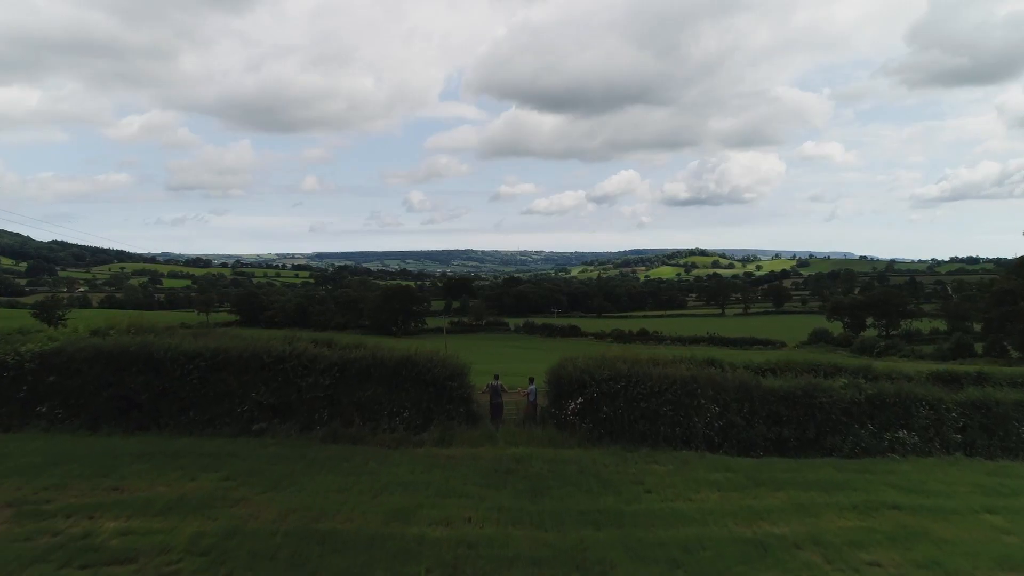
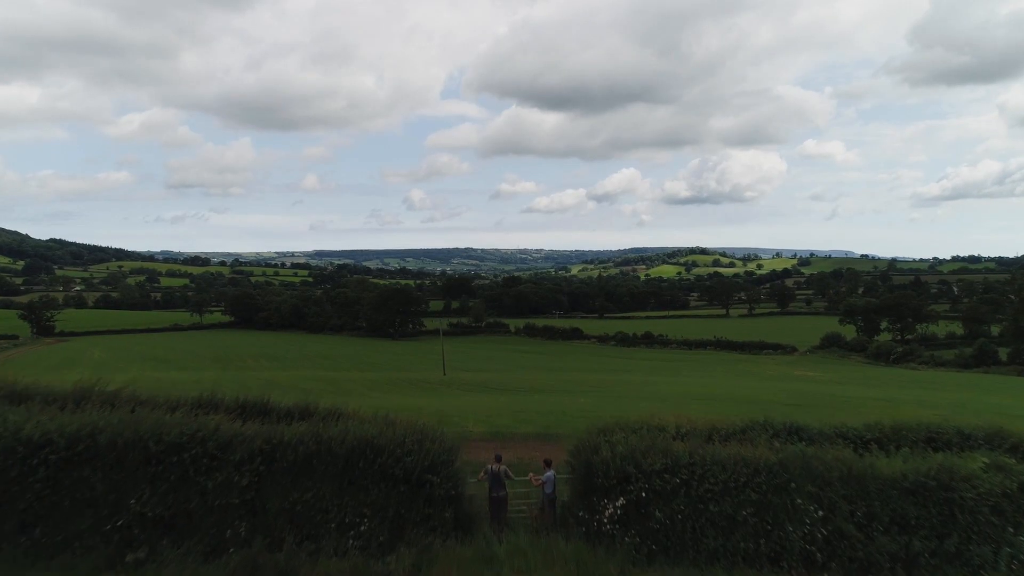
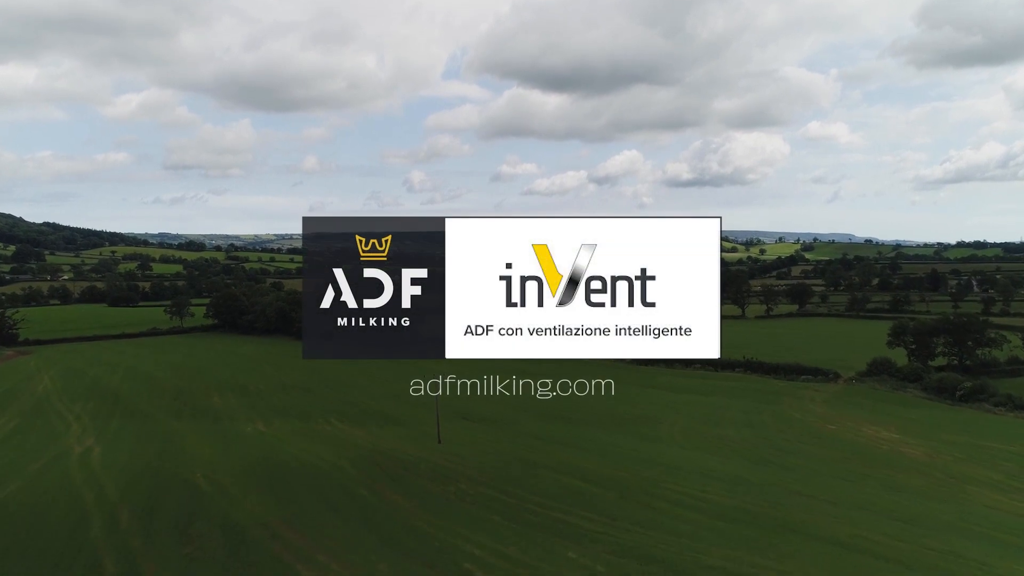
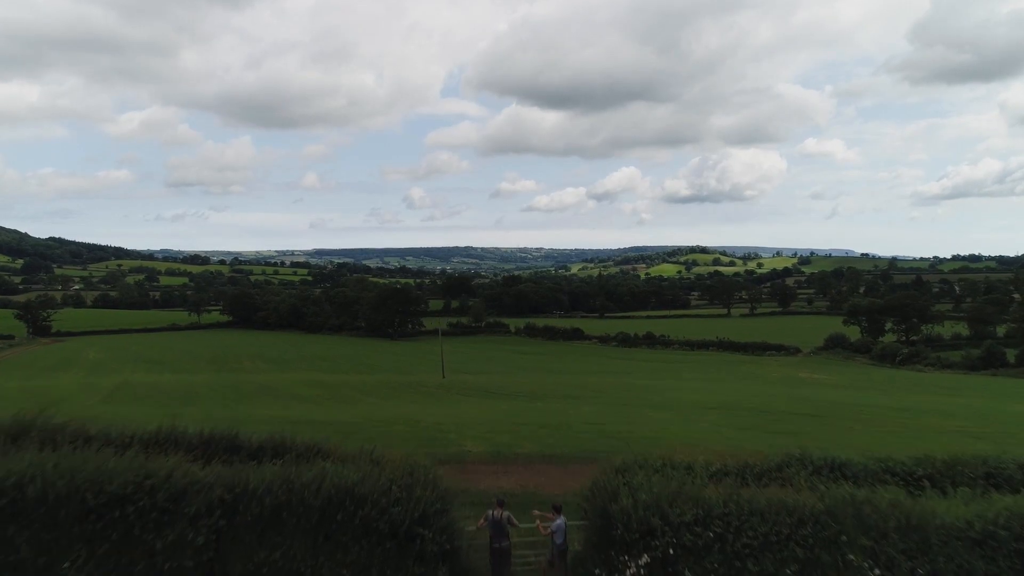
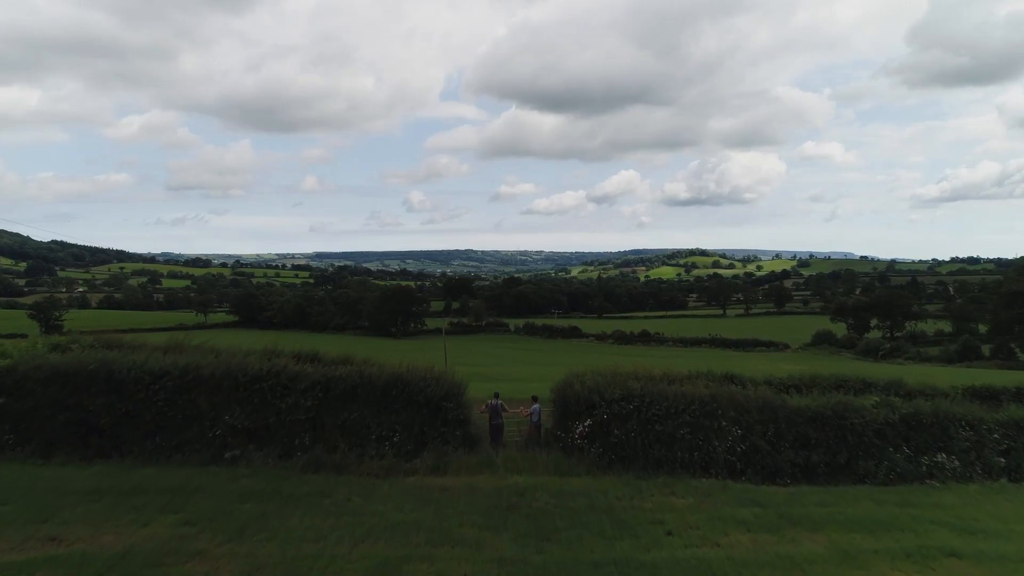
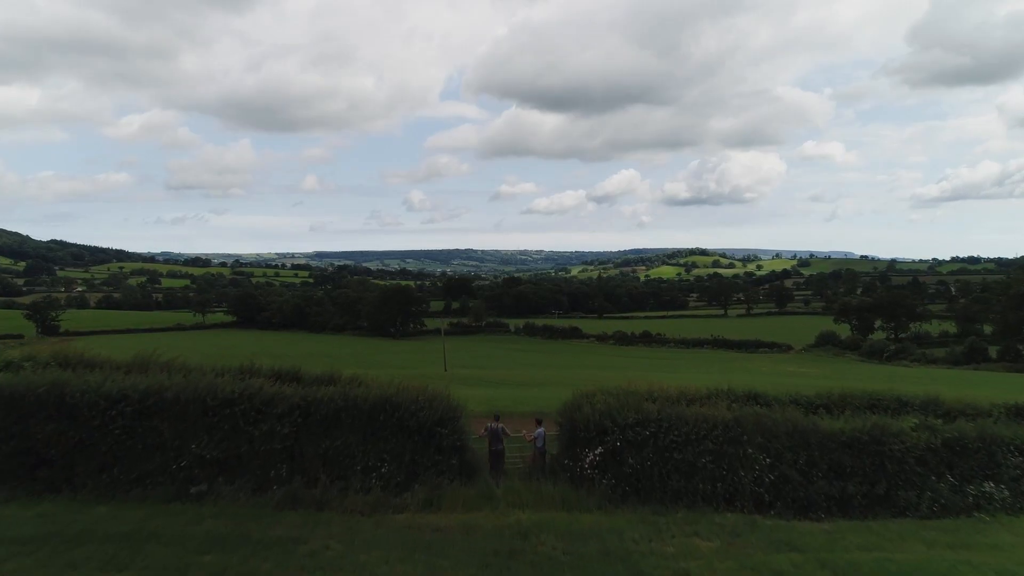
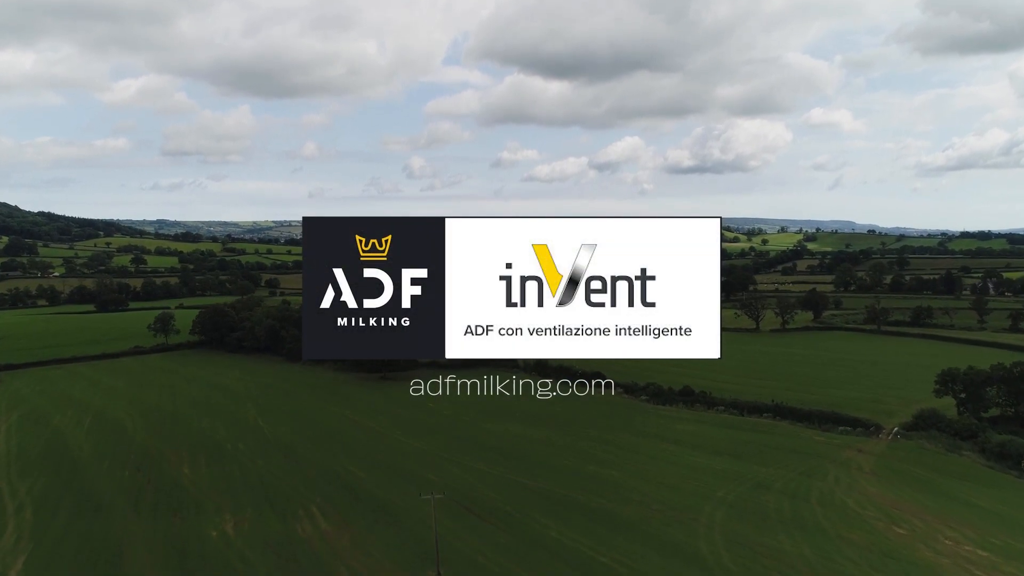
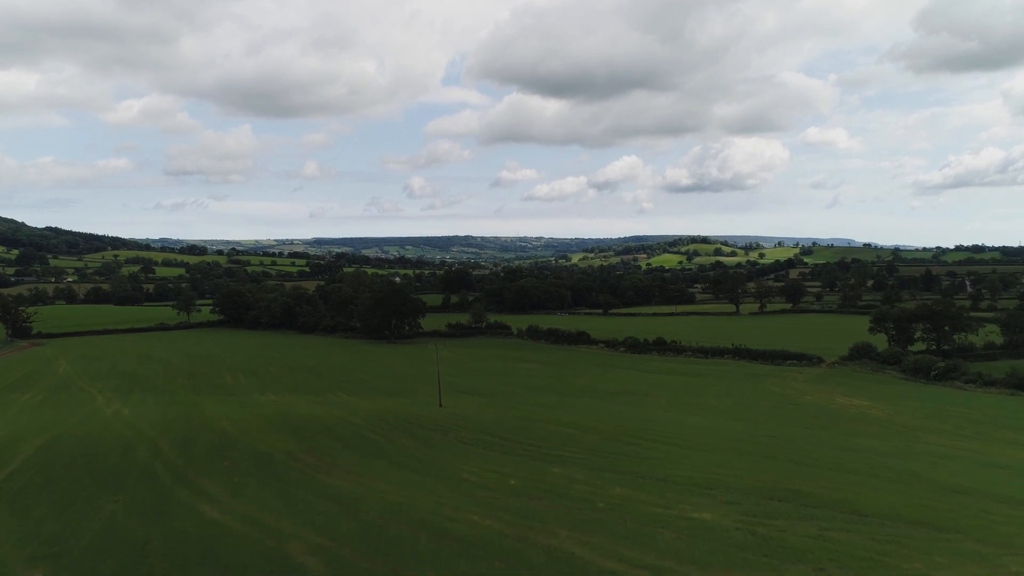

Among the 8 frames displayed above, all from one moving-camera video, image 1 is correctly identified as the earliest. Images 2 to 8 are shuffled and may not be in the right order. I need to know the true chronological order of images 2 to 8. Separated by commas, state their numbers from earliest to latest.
5, 6, 2, 4, 8, 3, 7
